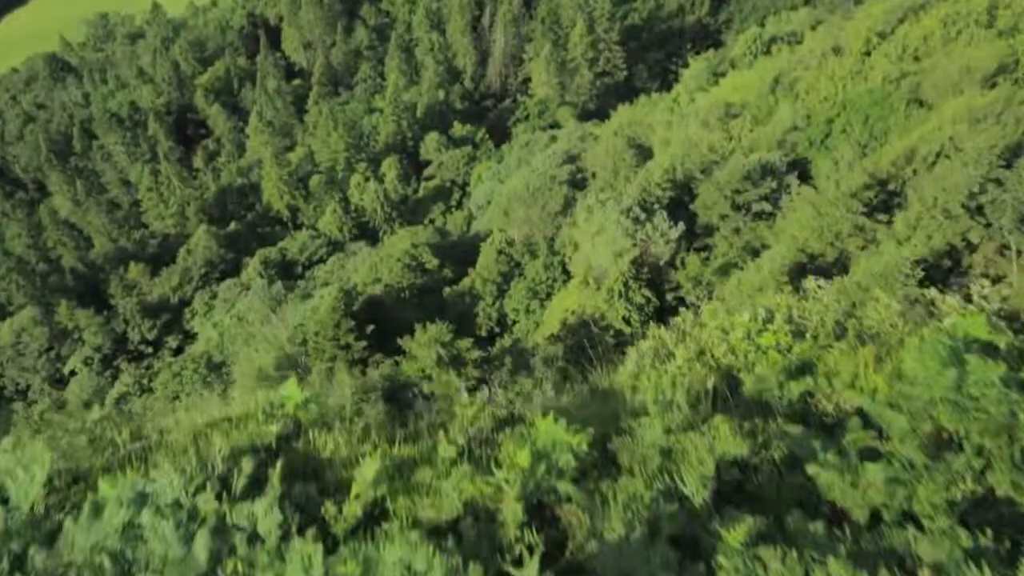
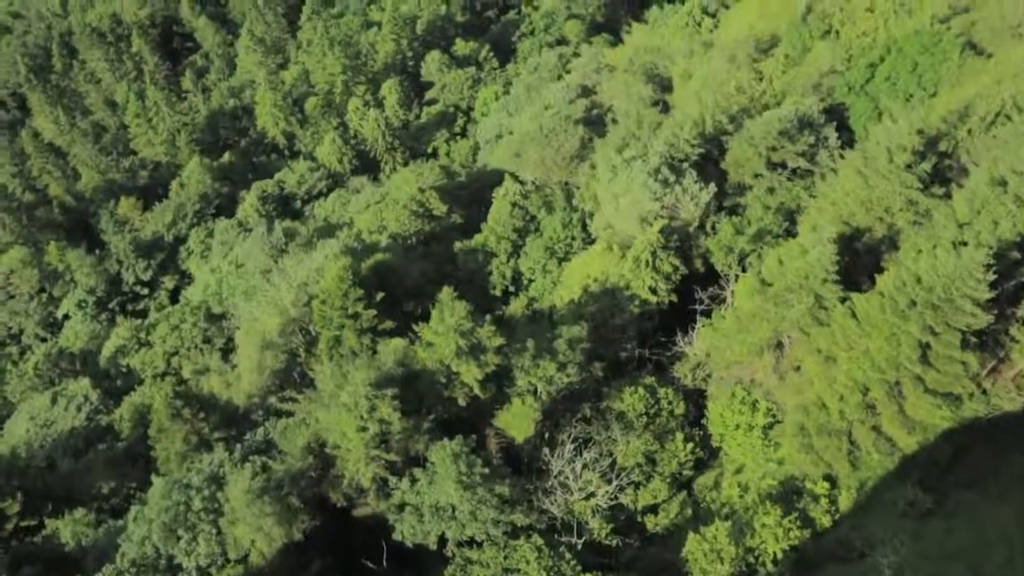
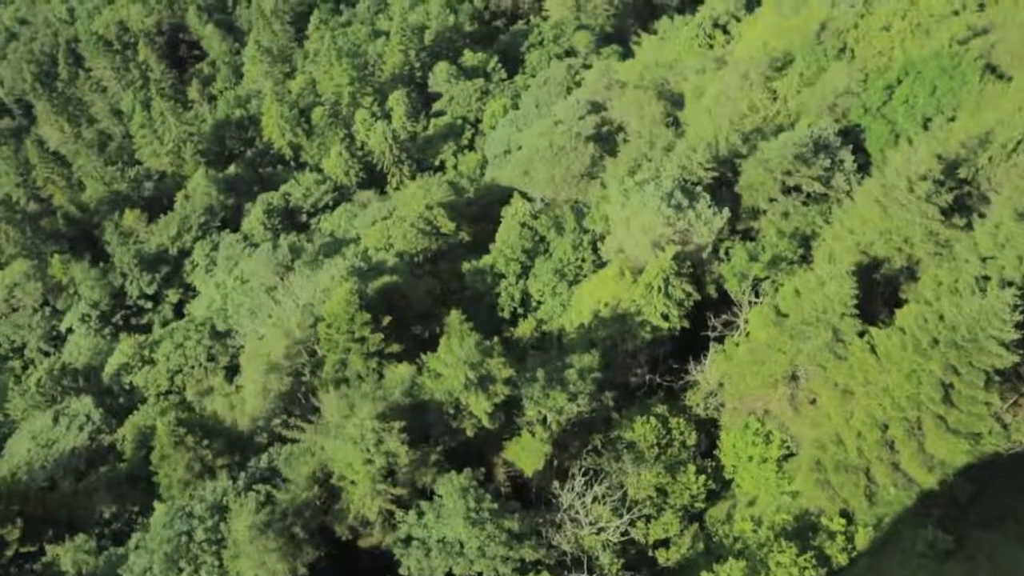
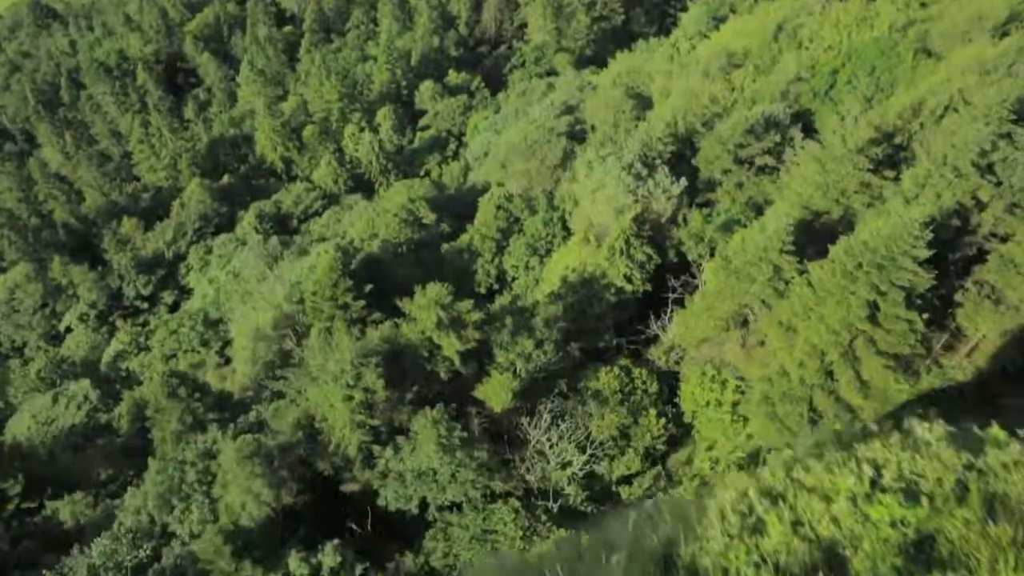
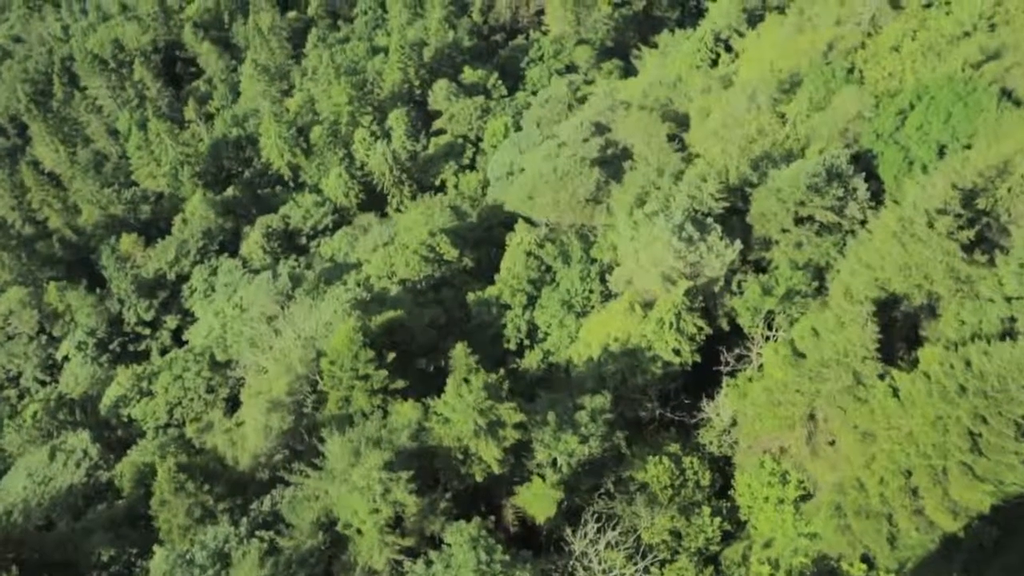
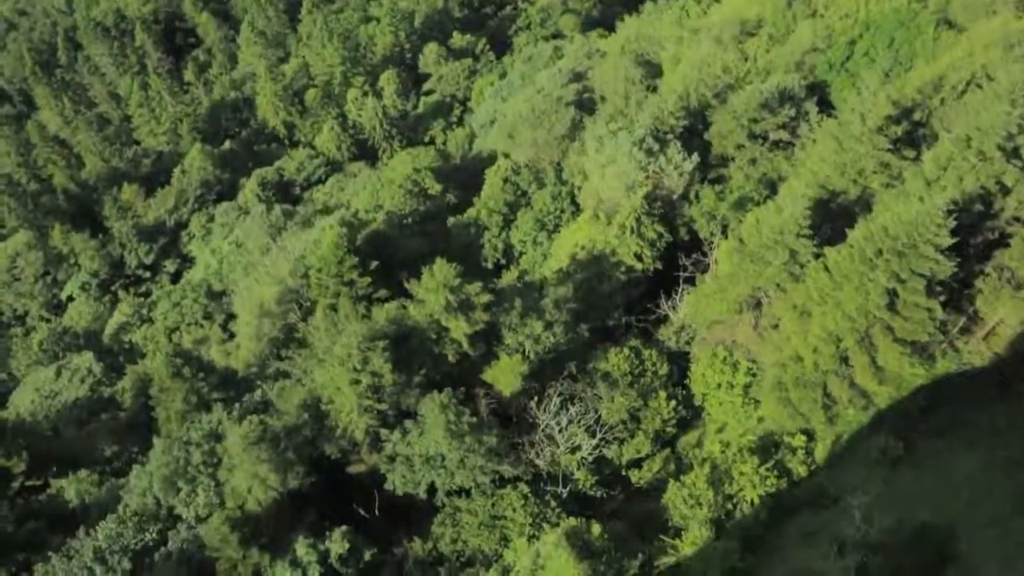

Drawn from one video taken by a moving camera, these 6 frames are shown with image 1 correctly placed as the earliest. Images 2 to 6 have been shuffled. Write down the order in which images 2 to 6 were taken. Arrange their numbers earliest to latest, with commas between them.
4, 6, 2, 3, 5
